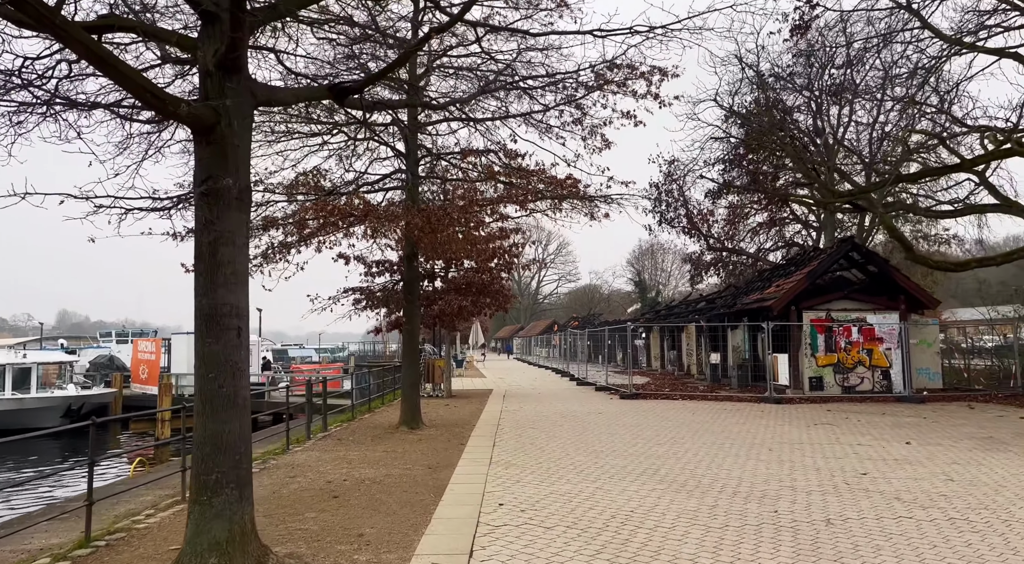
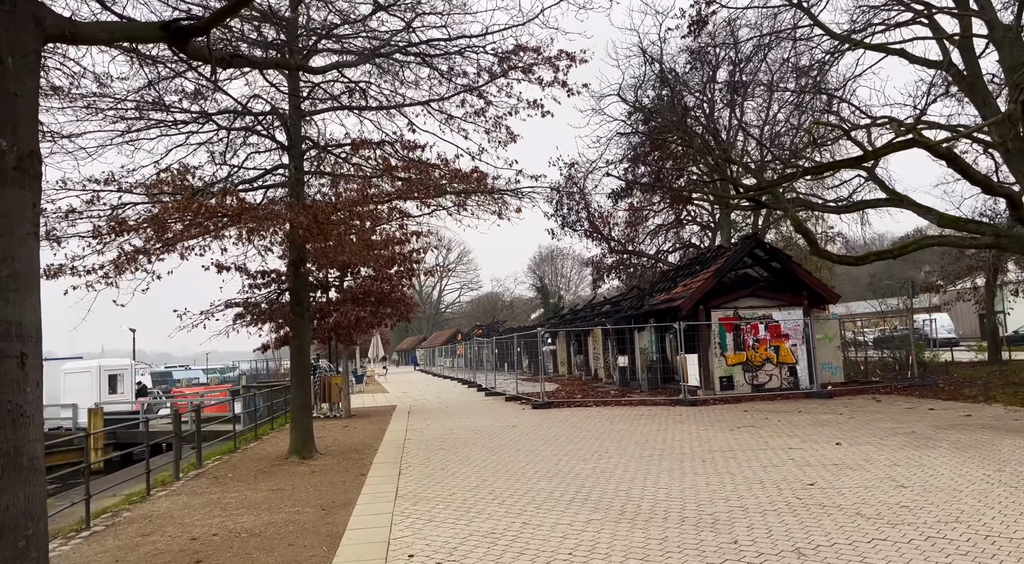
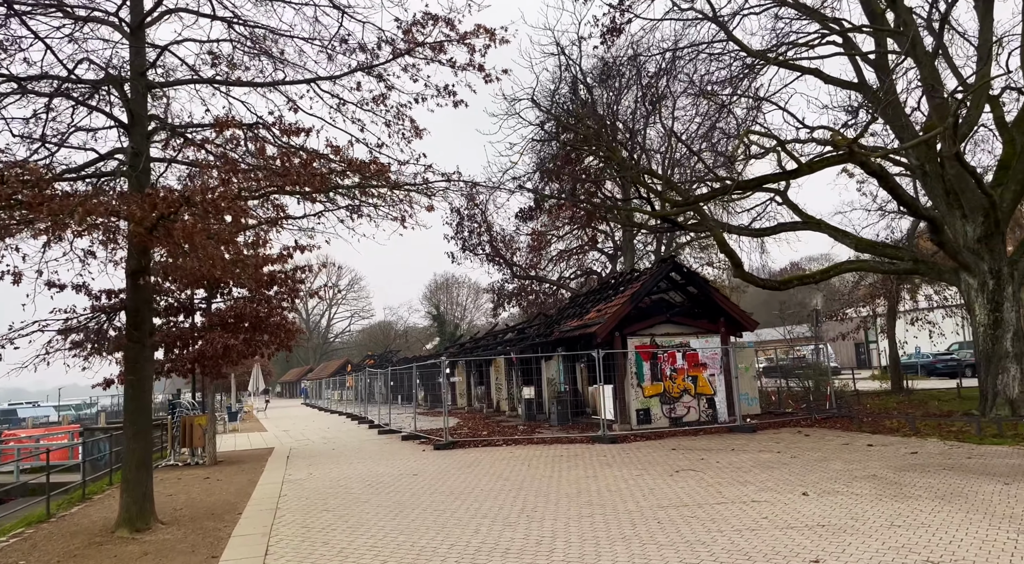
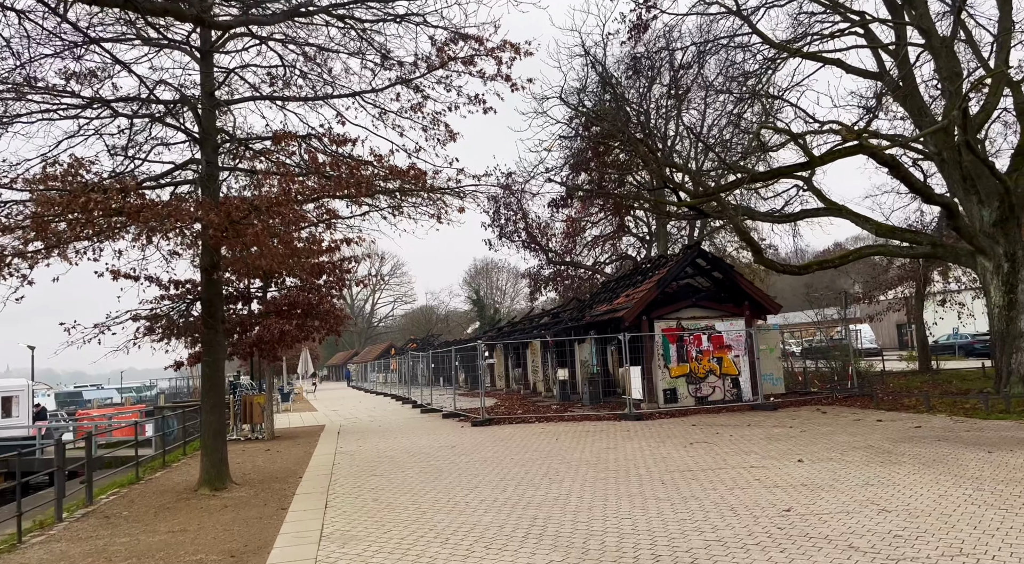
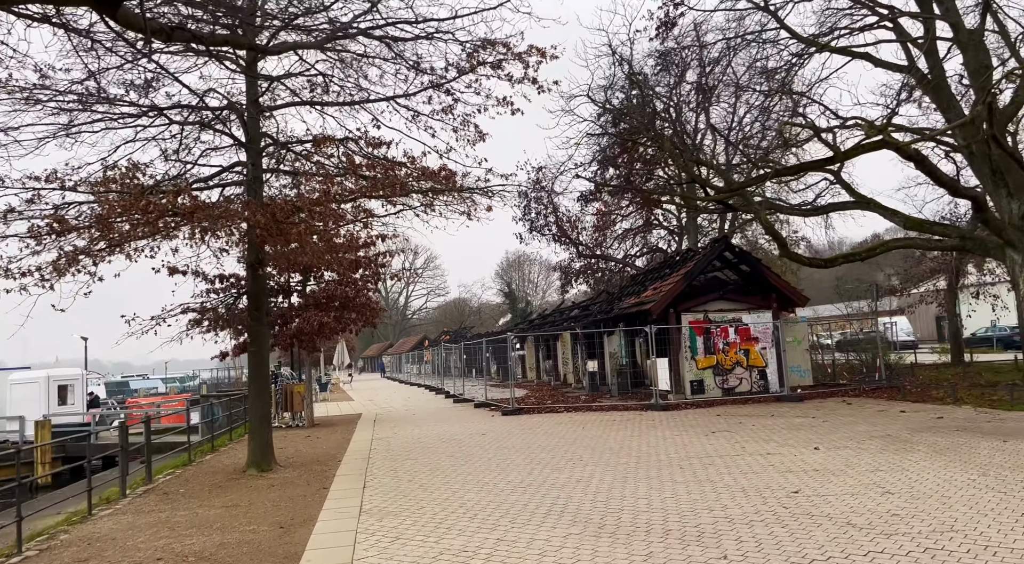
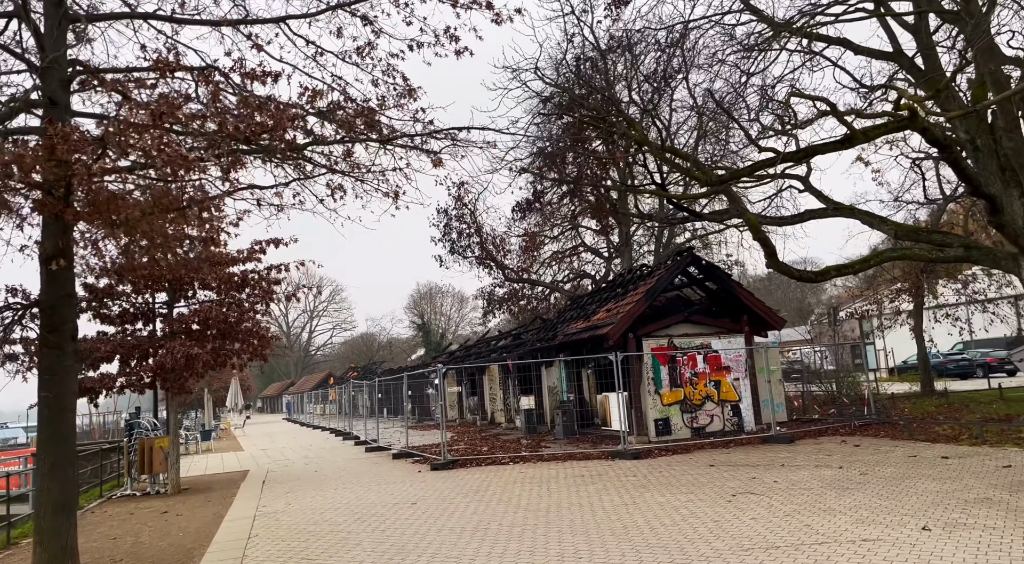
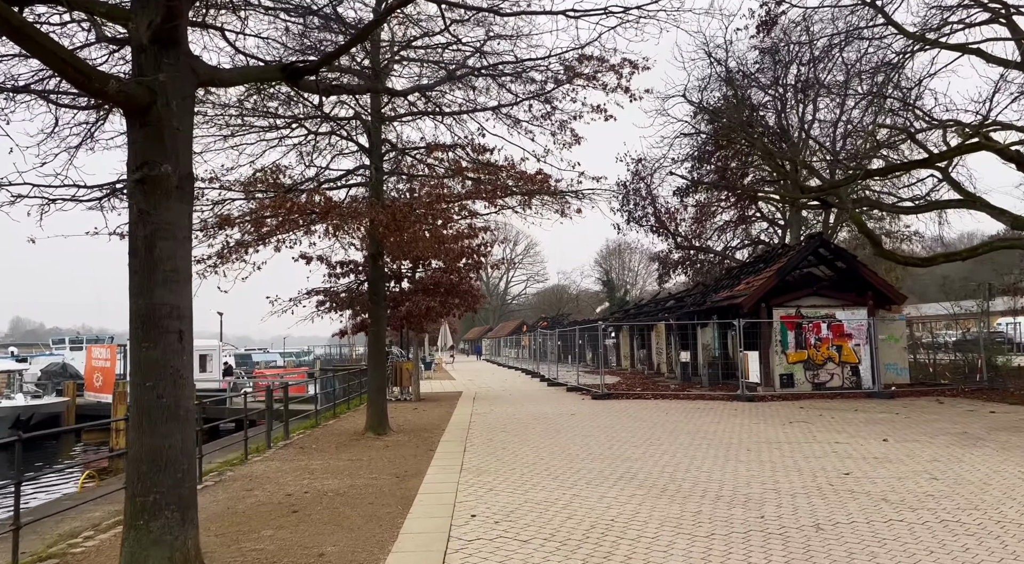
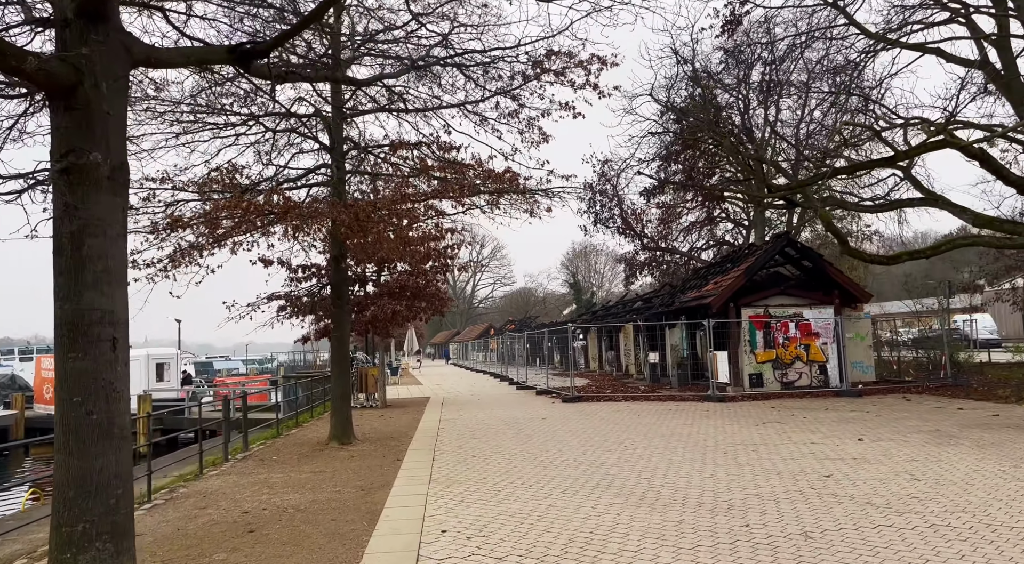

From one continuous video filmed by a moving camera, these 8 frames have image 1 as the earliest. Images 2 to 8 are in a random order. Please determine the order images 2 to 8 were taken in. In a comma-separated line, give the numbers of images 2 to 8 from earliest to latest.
7, 8, 2, 5, 4, 3, 6
